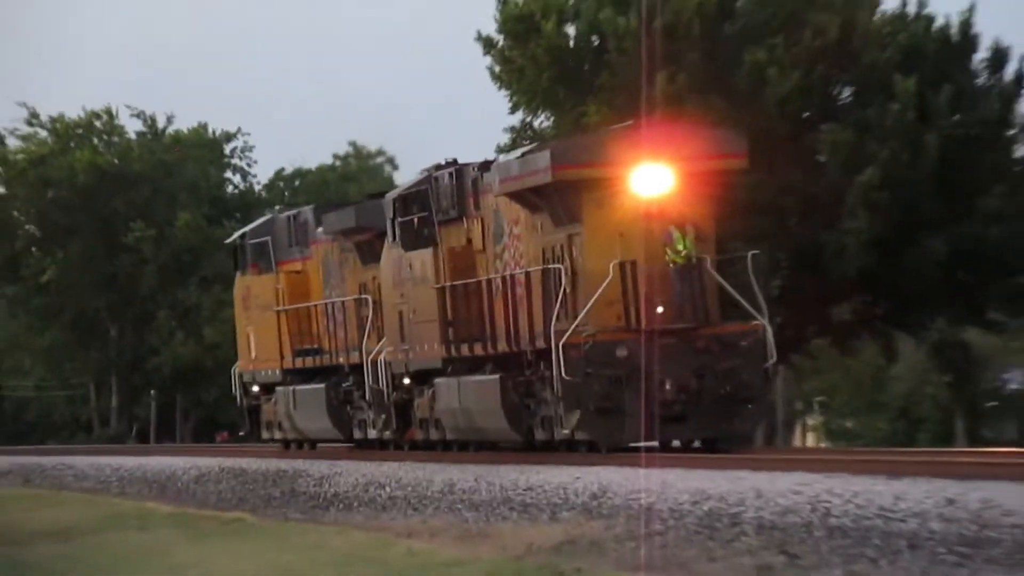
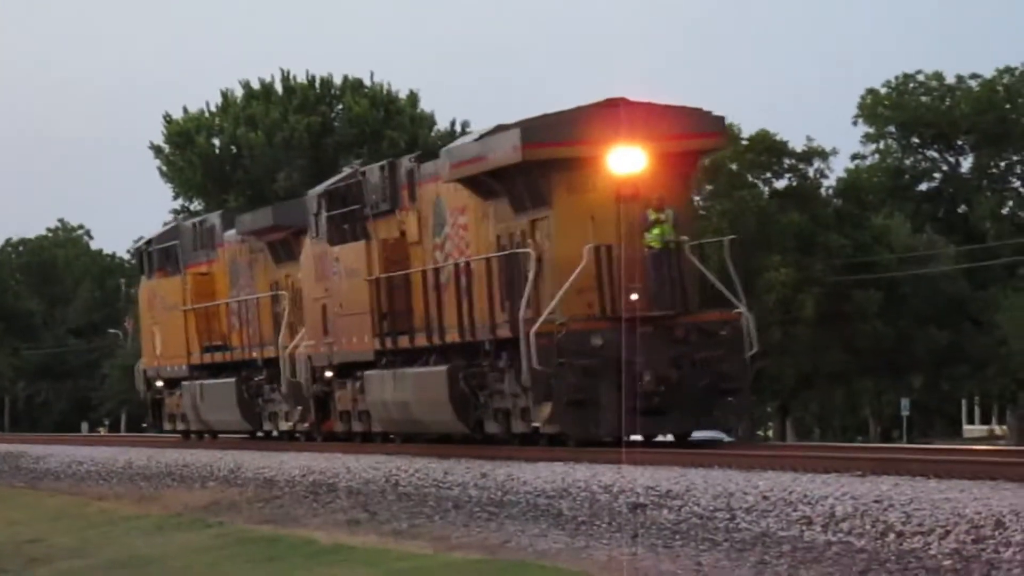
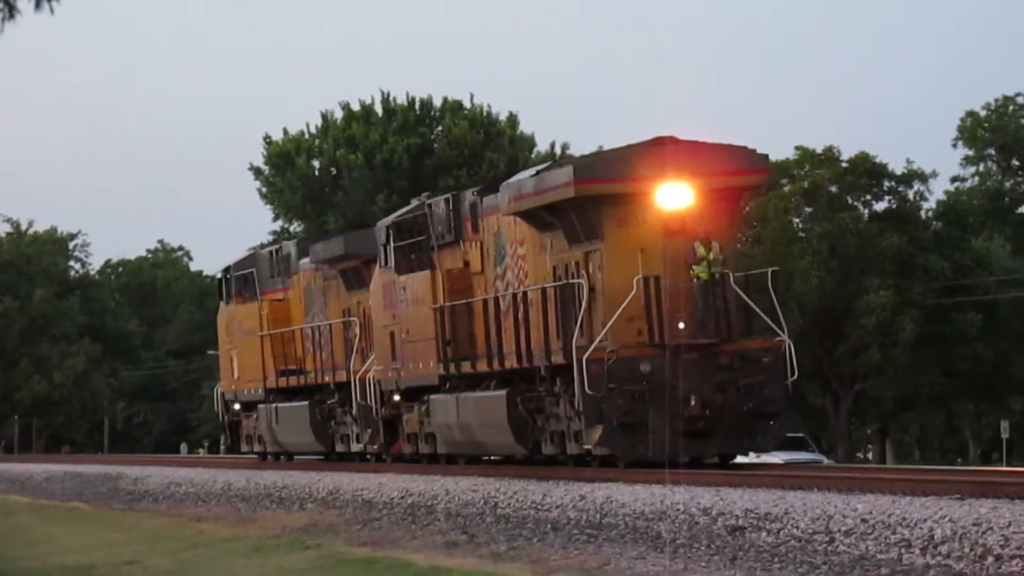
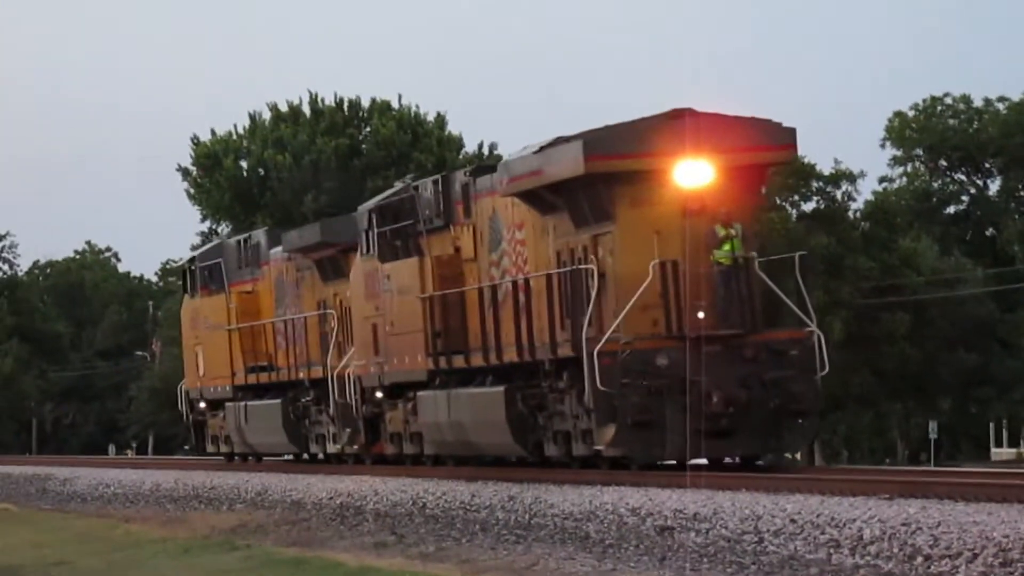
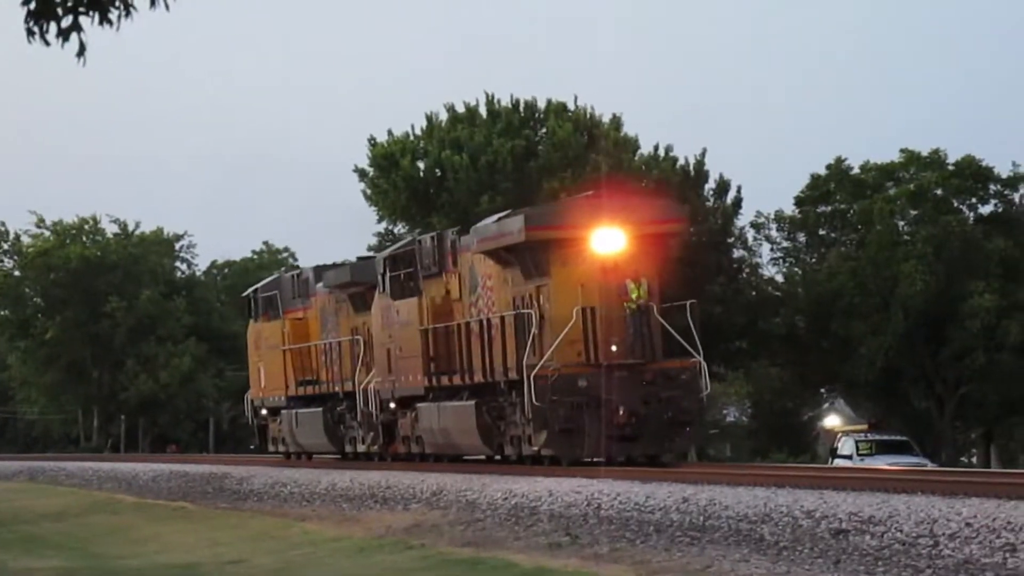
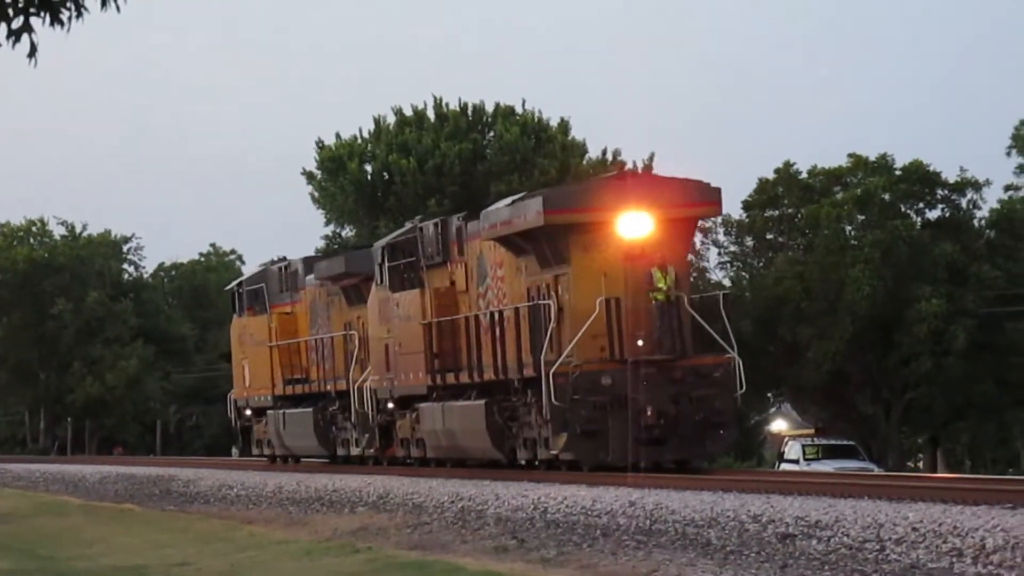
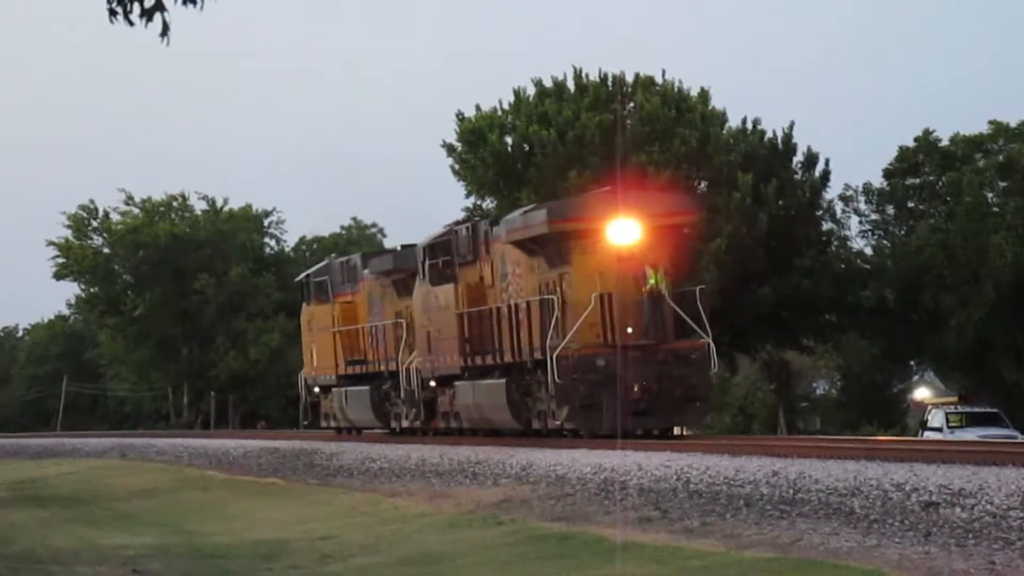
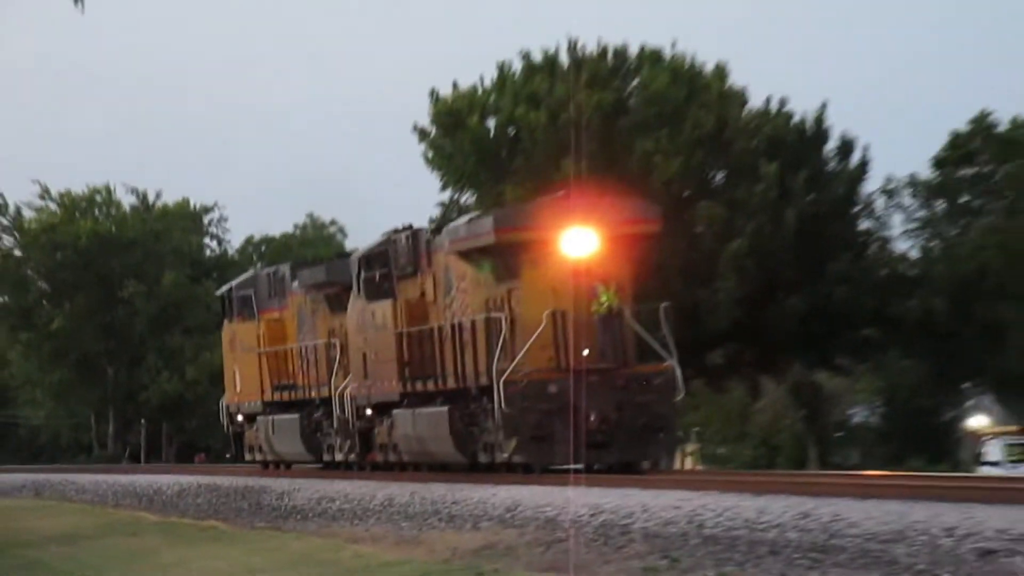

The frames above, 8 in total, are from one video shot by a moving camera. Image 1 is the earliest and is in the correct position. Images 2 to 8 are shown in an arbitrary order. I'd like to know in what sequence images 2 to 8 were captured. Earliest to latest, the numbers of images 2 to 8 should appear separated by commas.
8, 7, 5, 6, 3, 2, 4
